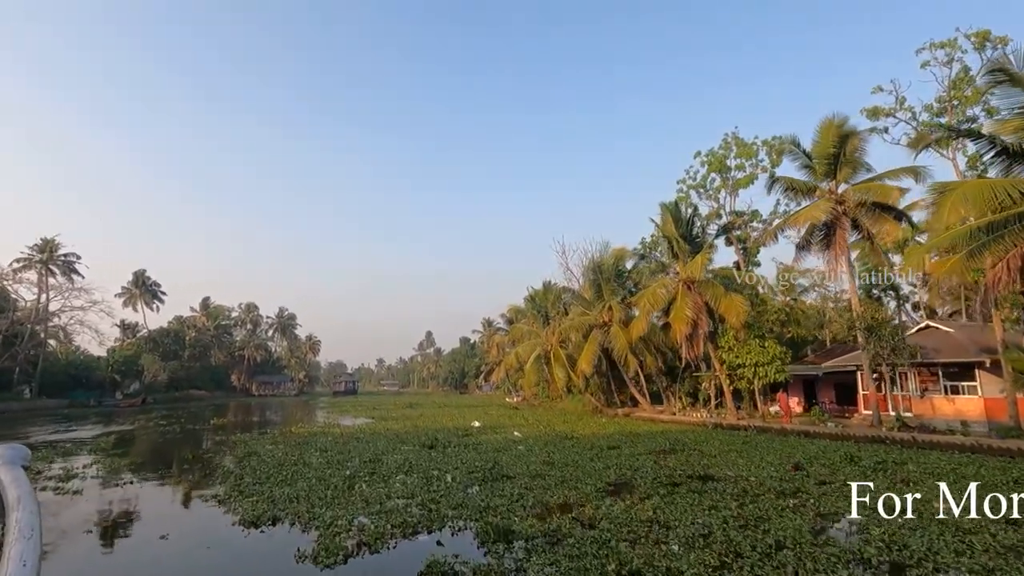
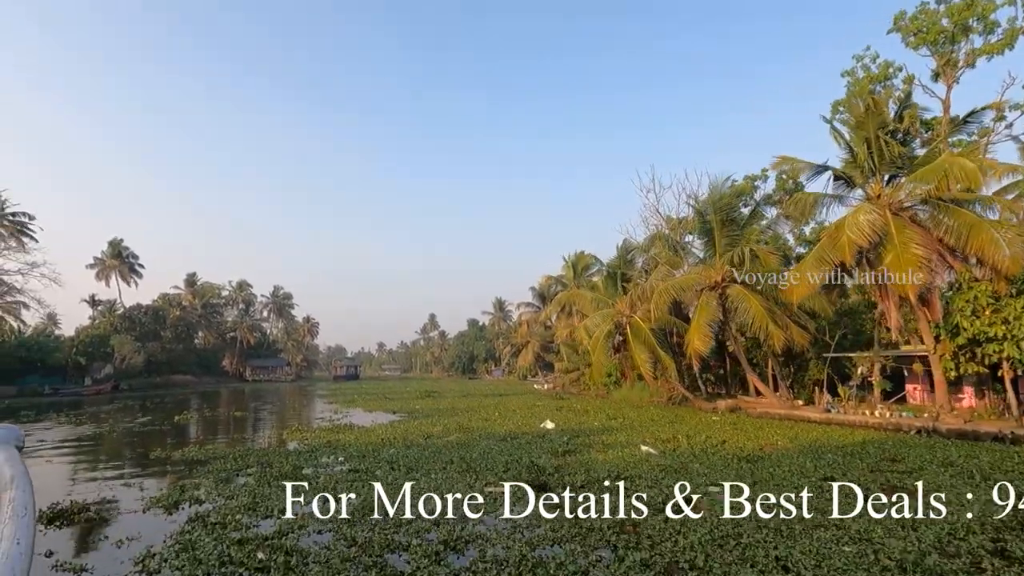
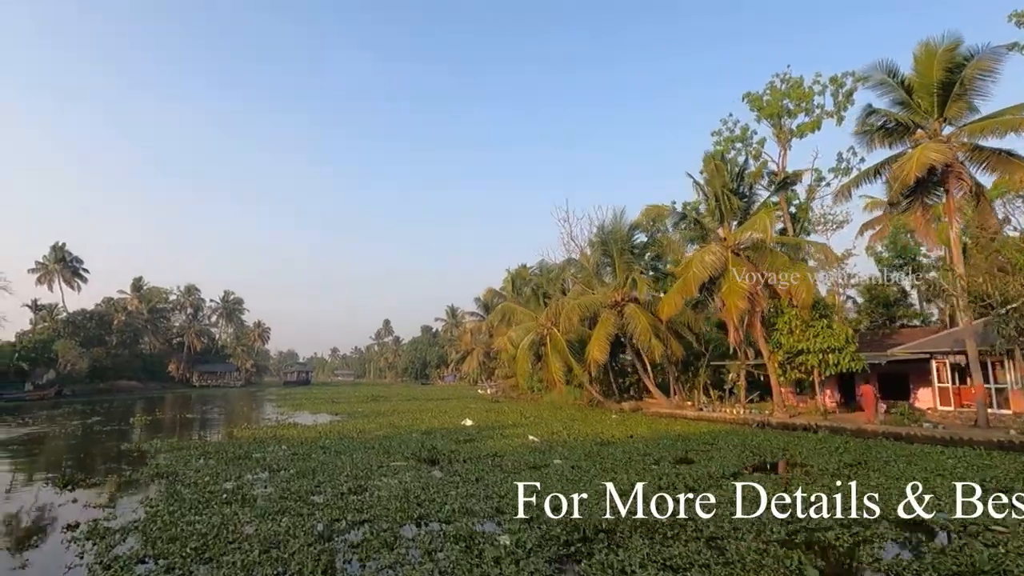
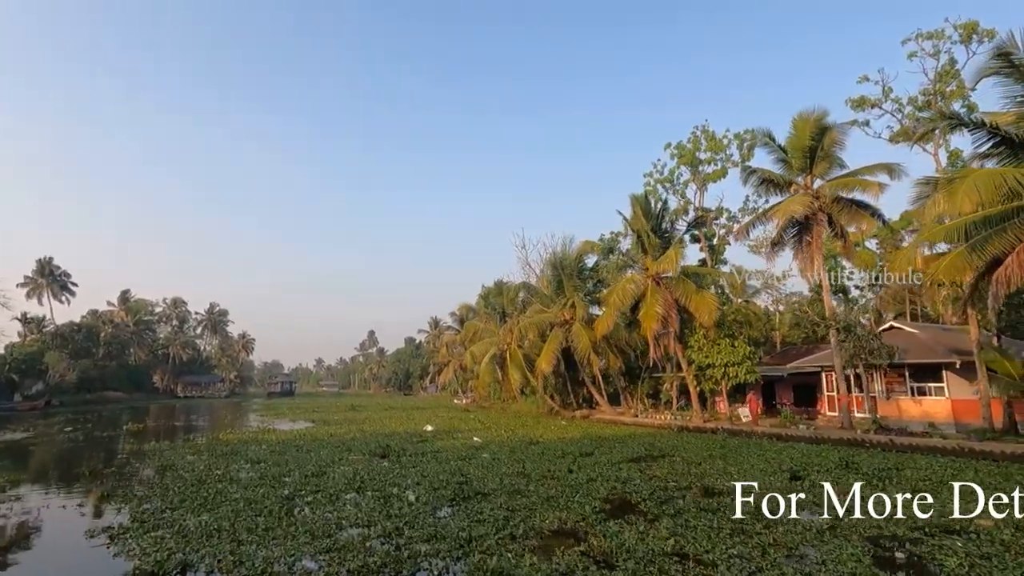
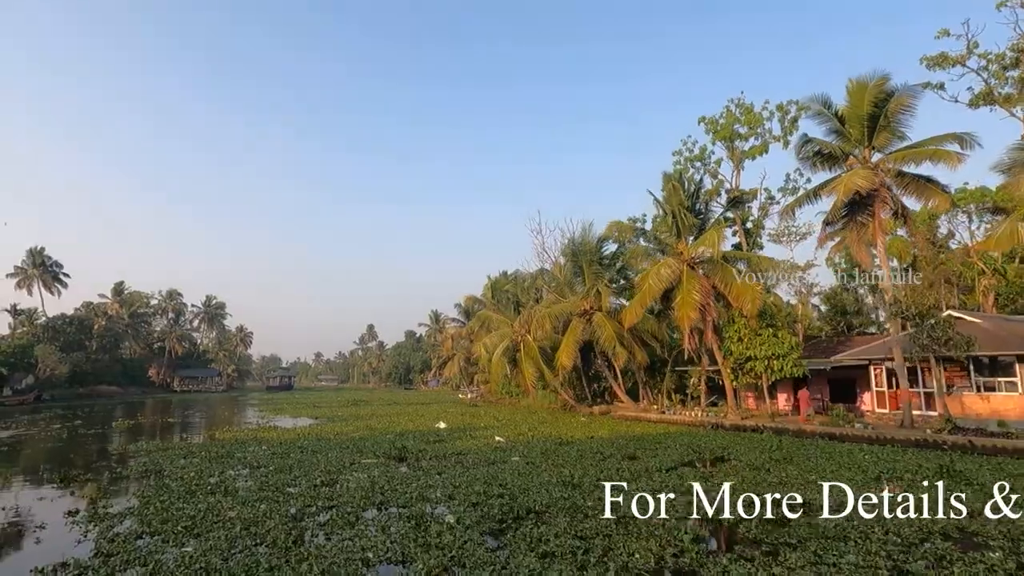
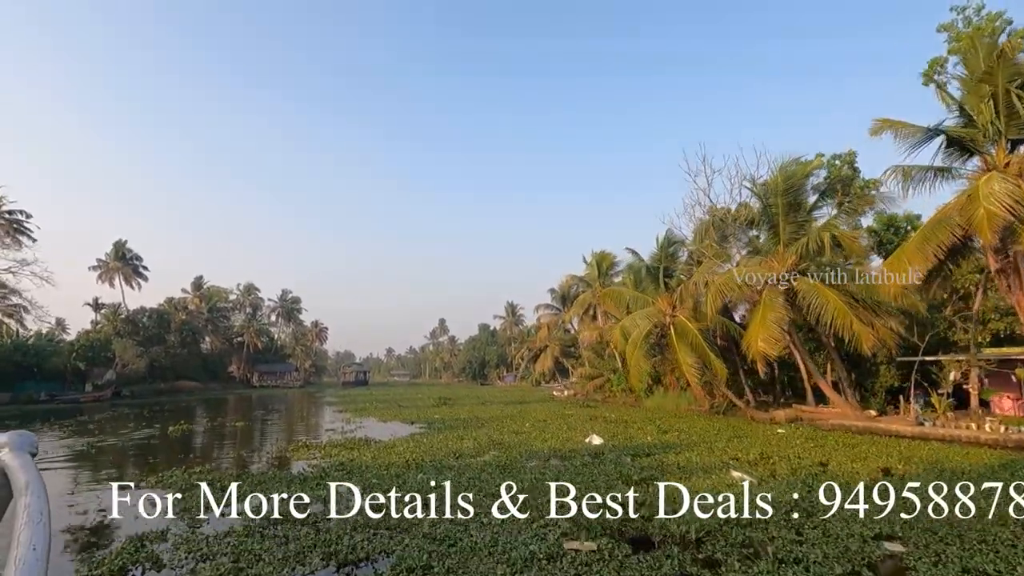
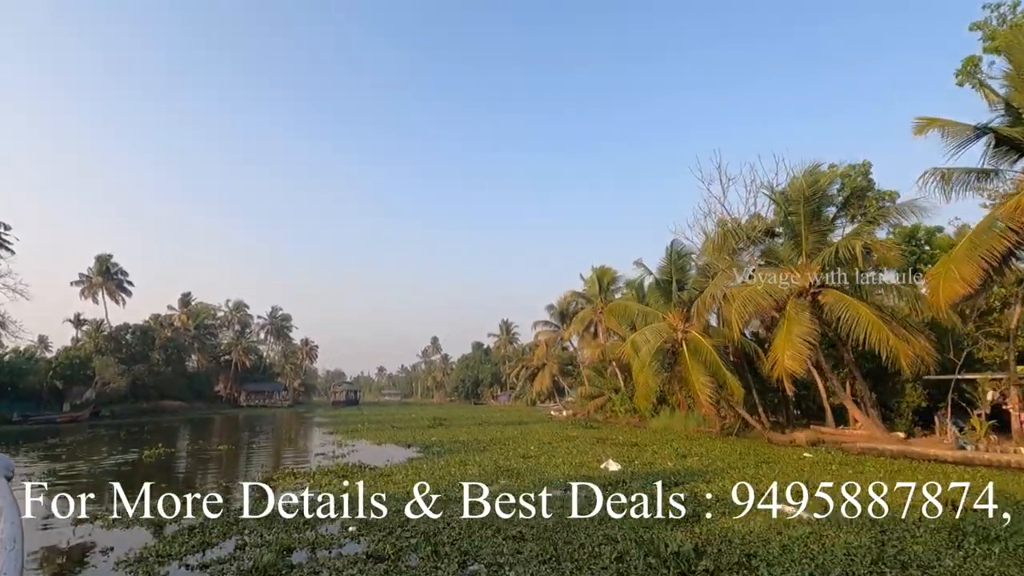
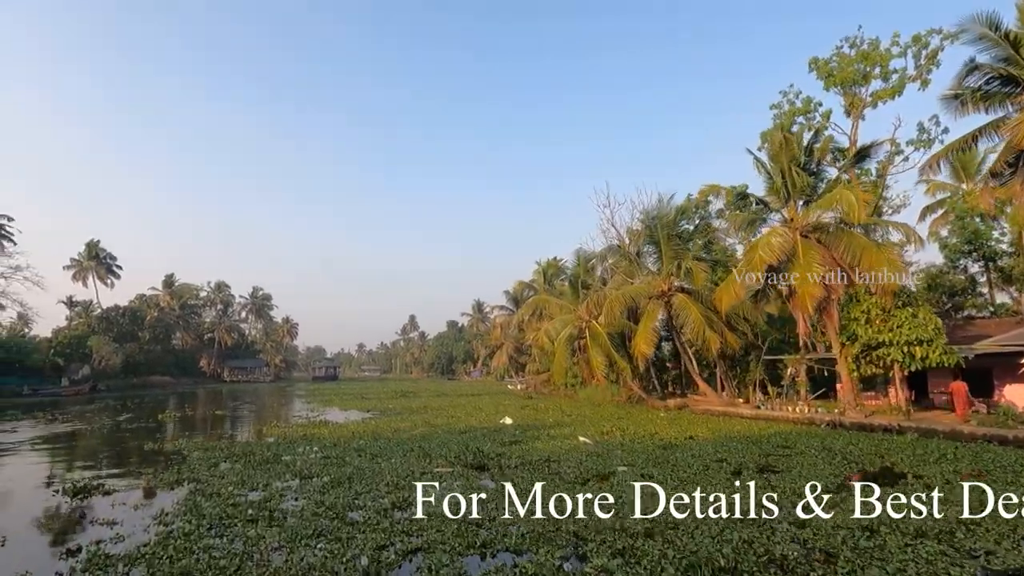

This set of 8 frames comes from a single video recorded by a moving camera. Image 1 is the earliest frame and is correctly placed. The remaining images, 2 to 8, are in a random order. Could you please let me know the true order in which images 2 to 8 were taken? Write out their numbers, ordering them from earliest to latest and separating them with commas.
4, 5, 3, 8, 2, 6, 7
